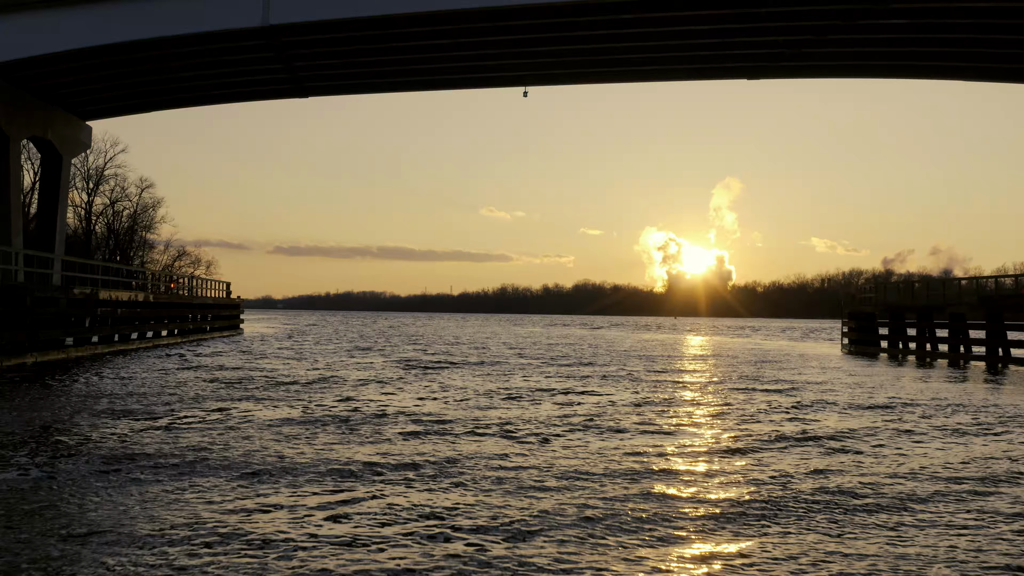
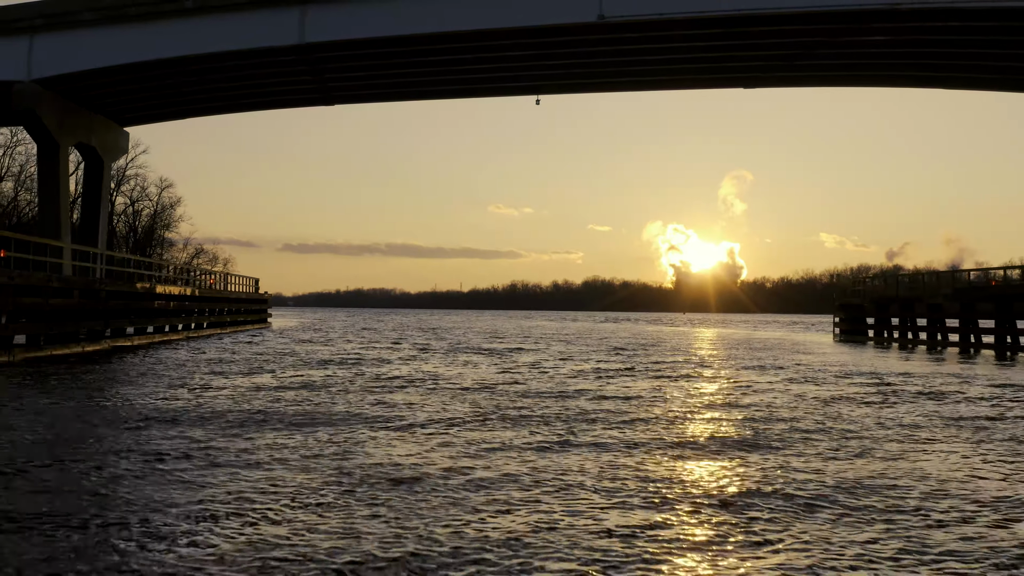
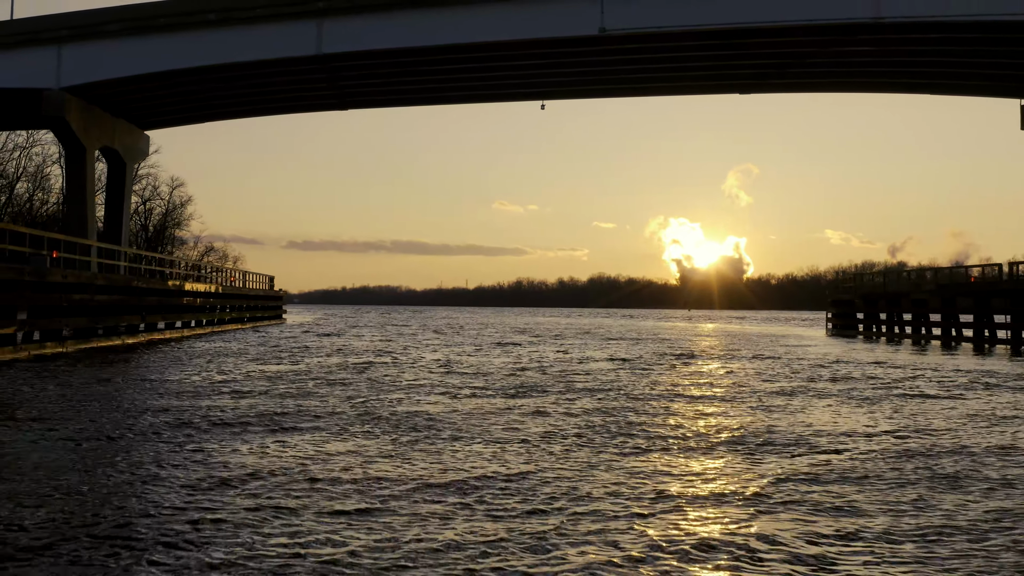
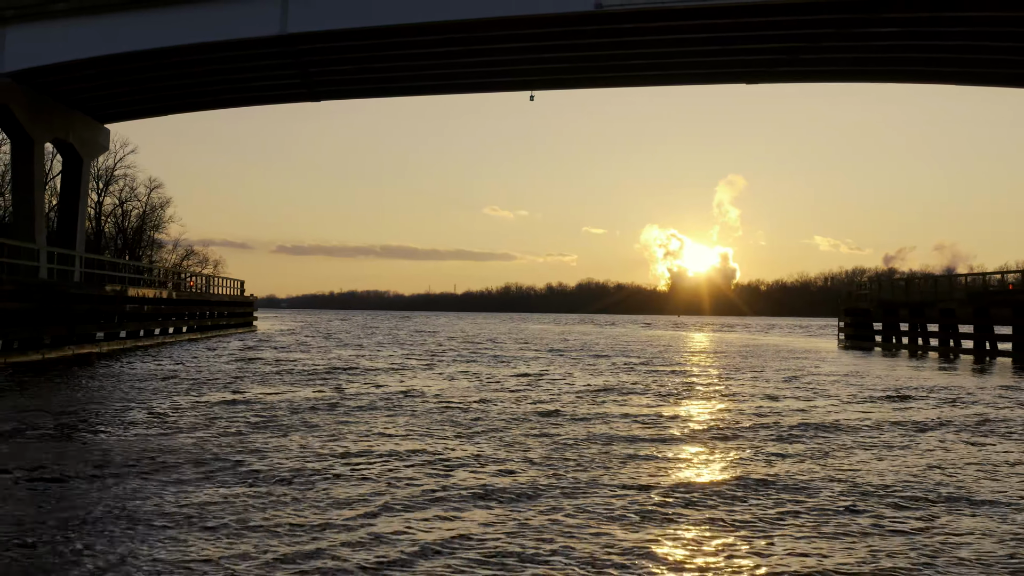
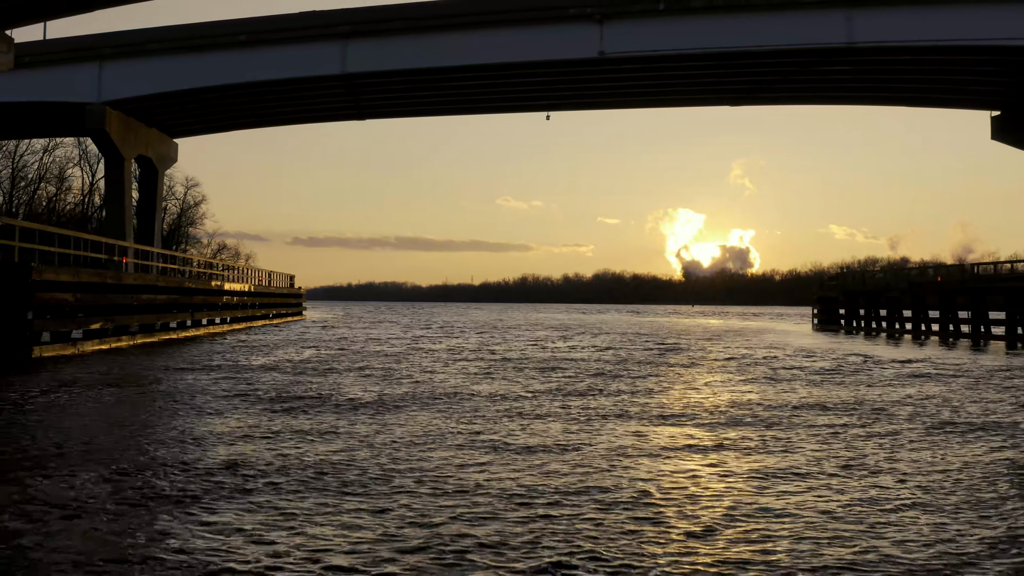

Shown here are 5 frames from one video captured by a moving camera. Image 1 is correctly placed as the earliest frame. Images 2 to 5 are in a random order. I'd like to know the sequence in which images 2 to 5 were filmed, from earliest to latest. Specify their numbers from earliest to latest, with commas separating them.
4, 2, 3, 5
